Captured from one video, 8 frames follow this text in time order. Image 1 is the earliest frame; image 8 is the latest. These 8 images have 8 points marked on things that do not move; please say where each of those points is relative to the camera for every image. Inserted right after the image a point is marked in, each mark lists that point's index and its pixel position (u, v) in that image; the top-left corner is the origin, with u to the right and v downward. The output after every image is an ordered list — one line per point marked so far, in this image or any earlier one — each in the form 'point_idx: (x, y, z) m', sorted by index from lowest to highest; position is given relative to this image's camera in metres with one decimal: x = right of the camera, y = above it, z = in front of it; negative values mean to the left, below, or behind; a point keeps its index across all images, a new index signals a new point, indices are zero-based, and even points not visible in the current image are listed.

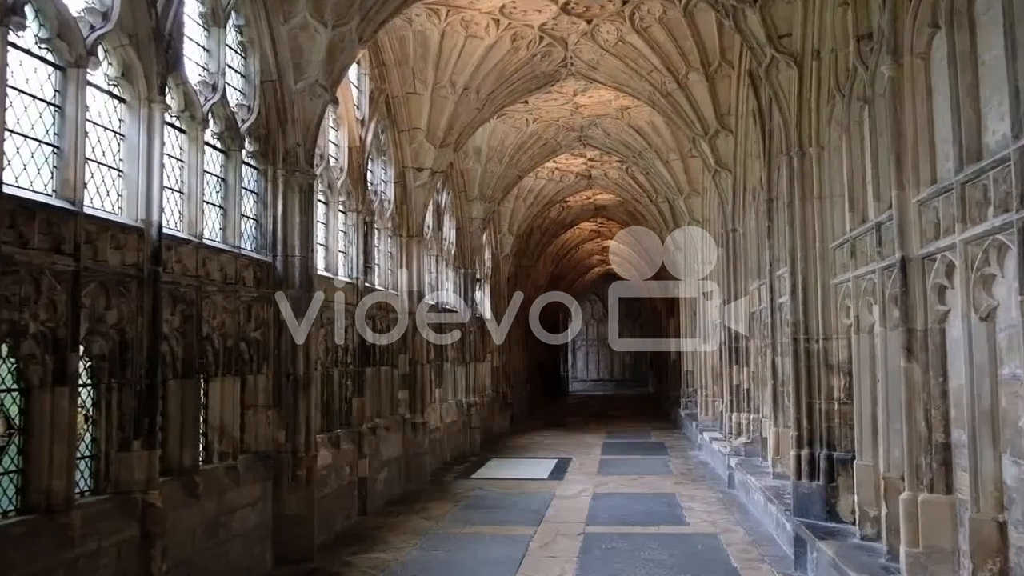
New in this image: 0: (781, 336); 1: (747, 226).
0: (+2.9, -0.5, +8.7) m
1: (+3.1, +0.8, +10.6) m
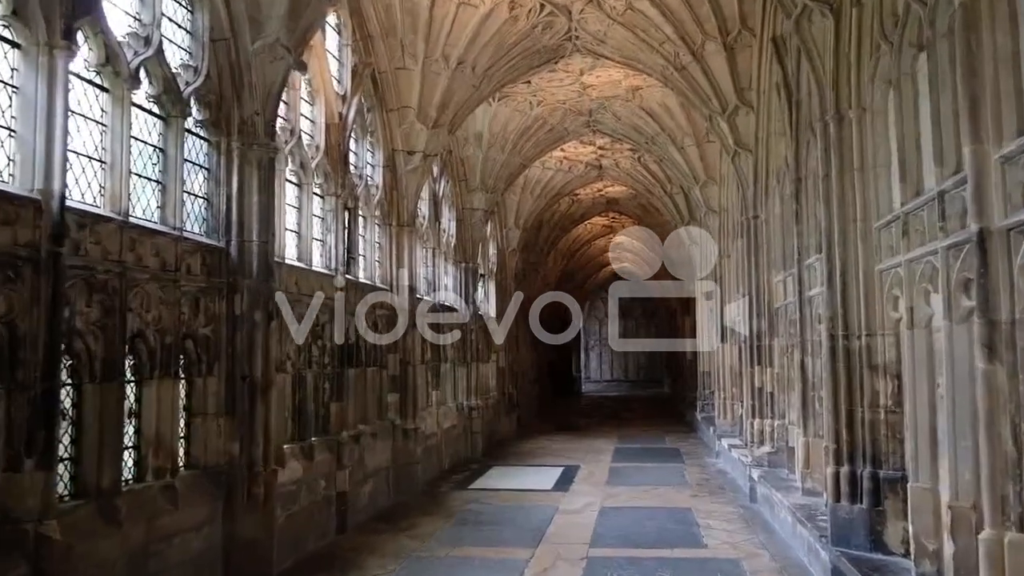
0: (+2.9, -0.4, +7.7) m
1: (+3.1, +0.9, +9.6) m
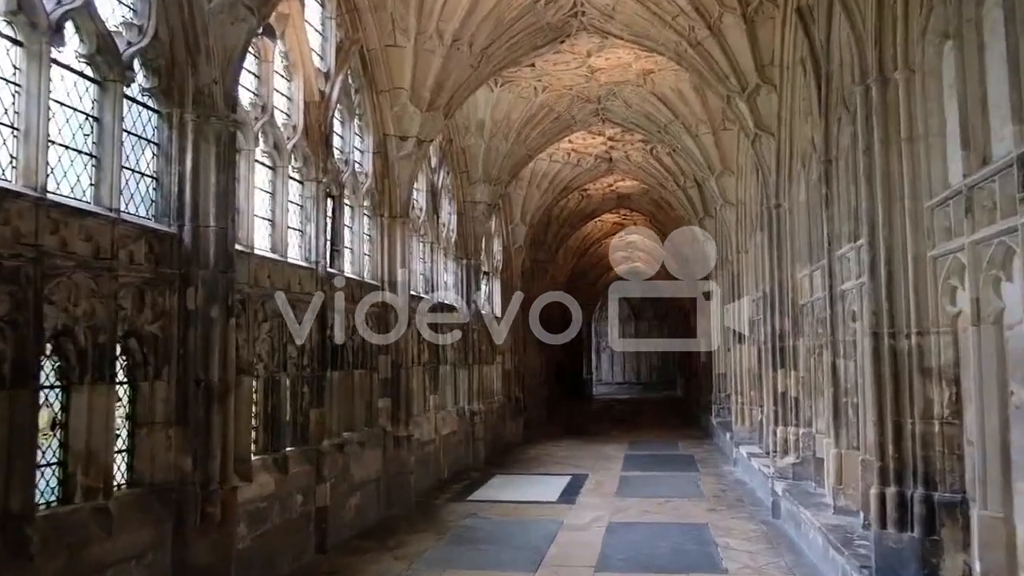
0: (+2.8, -0.4, +6.8) m
1: (+3.1, +1.0, +8.8) m
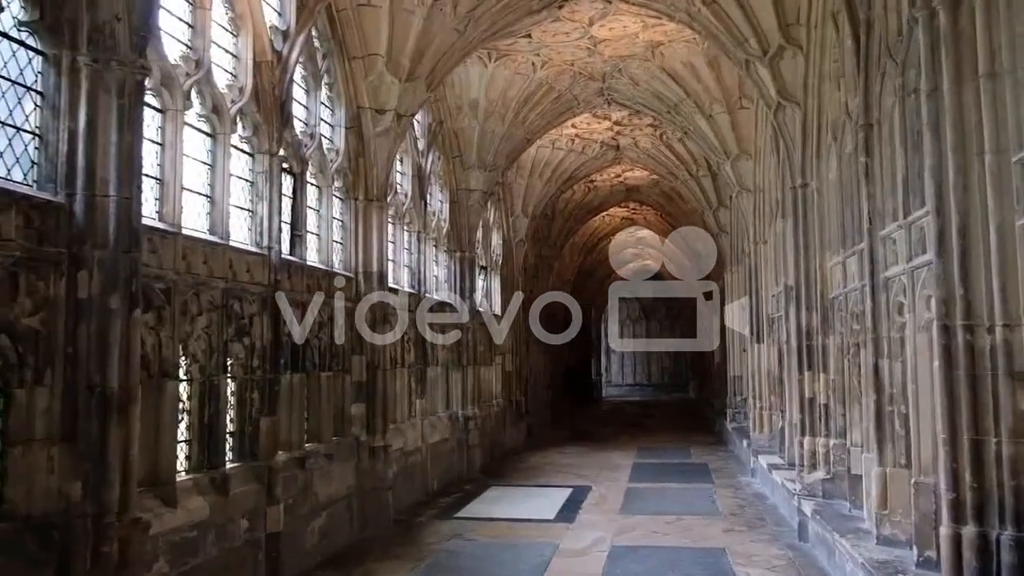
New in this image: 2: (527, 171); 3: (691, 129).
0: (+2.7, -0.3, +5.7) m
1: (+3.0, +1.0, +7.7) m
2: (+0.3, +2.3, +16.3) m
3: (+2.9, +2.5, +12.9) m
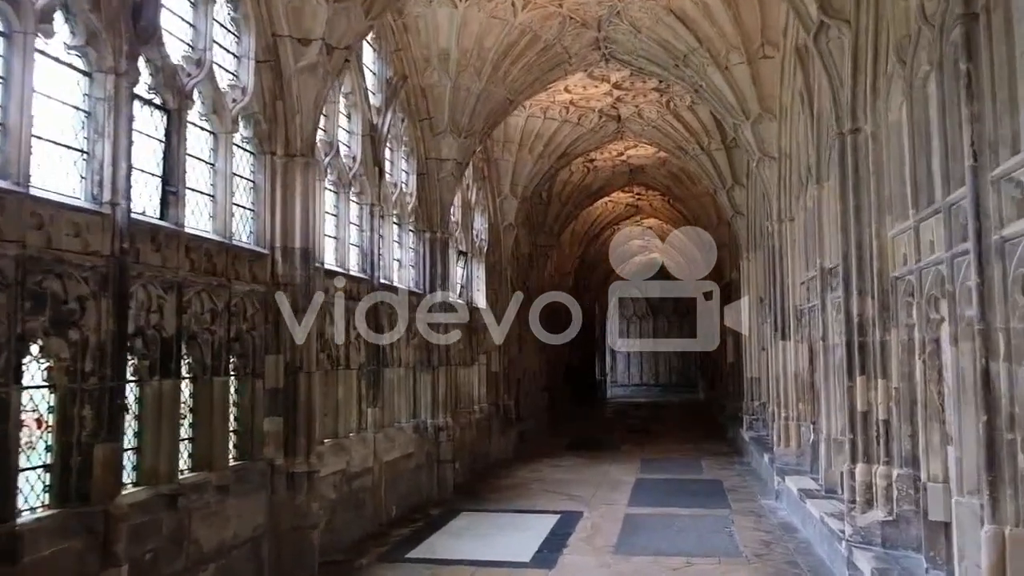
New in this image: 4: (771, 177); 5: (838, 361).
0: (+2.3, -0.1, +3.8) m
1: (+2.7, +1.2, +5.7) m
2: (+0.1, +2.5, +14.3) m
3: (+2.6, +2.7, +10.9) m
4: (+3.3, +1.4, +10.3) m
5: (+3.0, -0.7, +7.5) m
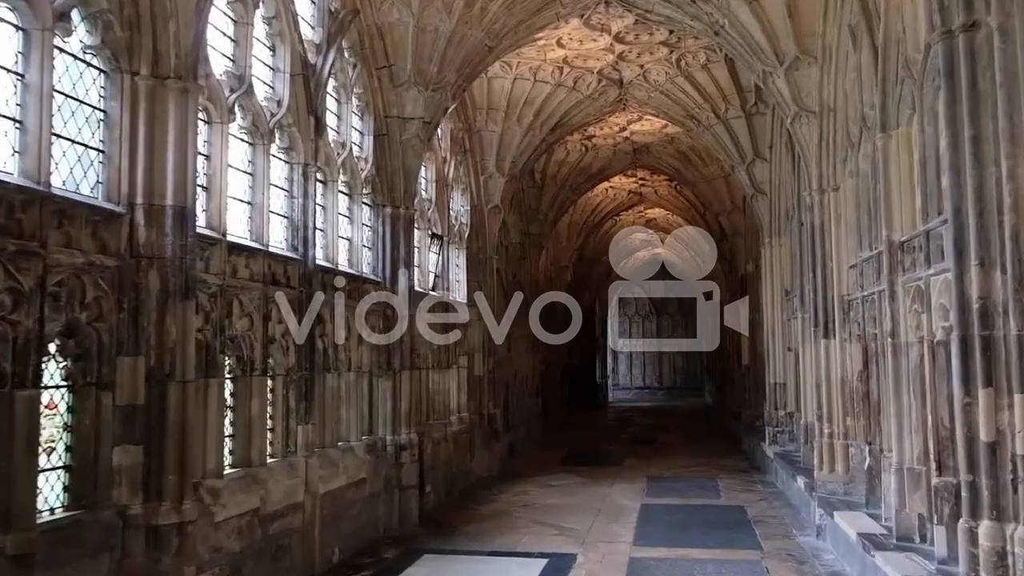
0: (+2.1, 0.0, +1.8) m
1: (+2.4, +1.4, +3.8) m
2: (-0.2, +2.7, +12.4) m
3: (+2.3, +2.9, +9.0) m
4: (+3.1, +1.6, +8.4) m
5: (+2.8, -0.5, +5.6) m
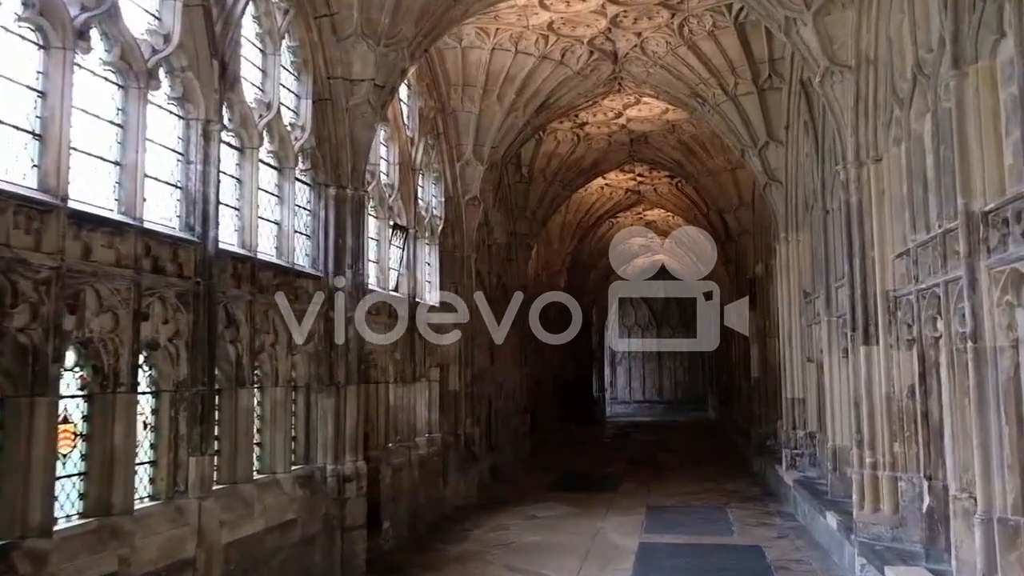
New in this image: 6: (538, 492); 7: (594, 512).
0: (+1.8, +0.2, +0.3) m
1: (+2.1, +1.5, +2.2) m
2: (-0.4, +2.6, +10.9) m
3: (+2.1, +2.9, +7.5) m
4: (+2.8, +1.6, +6.9) m
5: (+2.5, -0.4, +4.0) m
6: (+0.4, -3.0, +11.9) m
7: (+1.0, -2.9, +10.3) m
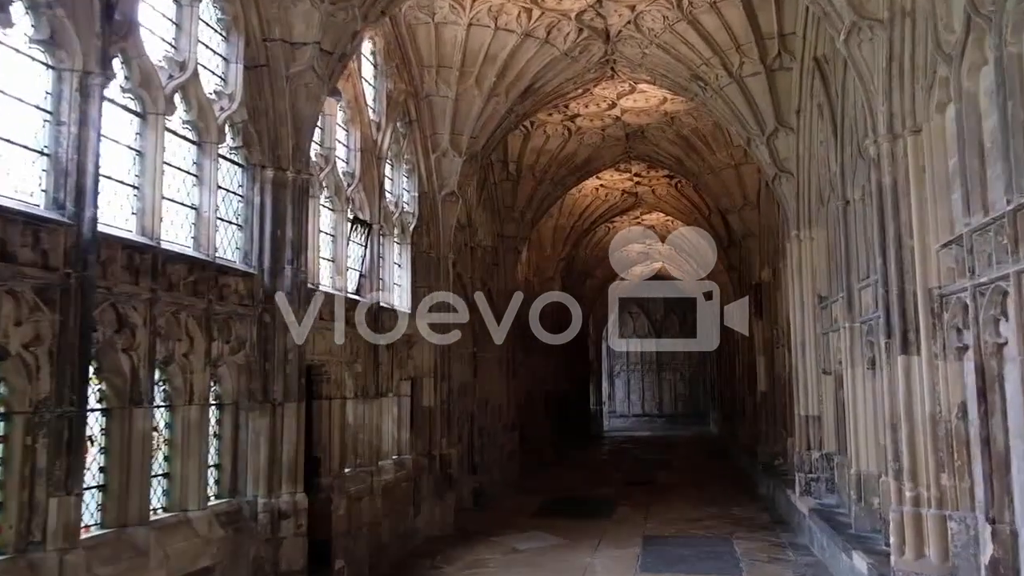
0: (+1.6, +0.3, -0.8) m
1: (+1.9, +1.6, +1.1) m
2: (-0.7, +2.6, +9.8) m
3: (+1.8, +2.9, +6.4) m
4: (+2.6, +1.6, +5.8) m
5: (+2.3, -0.4, +2.9) m
6: (+0.1, -3.1, +10.7) m
7: (+0.8, -2.9, +9.1) m
